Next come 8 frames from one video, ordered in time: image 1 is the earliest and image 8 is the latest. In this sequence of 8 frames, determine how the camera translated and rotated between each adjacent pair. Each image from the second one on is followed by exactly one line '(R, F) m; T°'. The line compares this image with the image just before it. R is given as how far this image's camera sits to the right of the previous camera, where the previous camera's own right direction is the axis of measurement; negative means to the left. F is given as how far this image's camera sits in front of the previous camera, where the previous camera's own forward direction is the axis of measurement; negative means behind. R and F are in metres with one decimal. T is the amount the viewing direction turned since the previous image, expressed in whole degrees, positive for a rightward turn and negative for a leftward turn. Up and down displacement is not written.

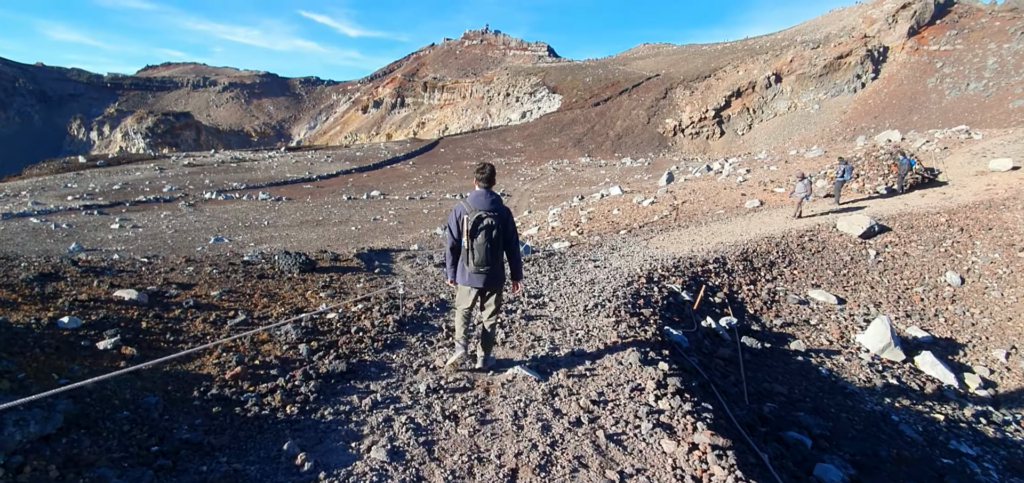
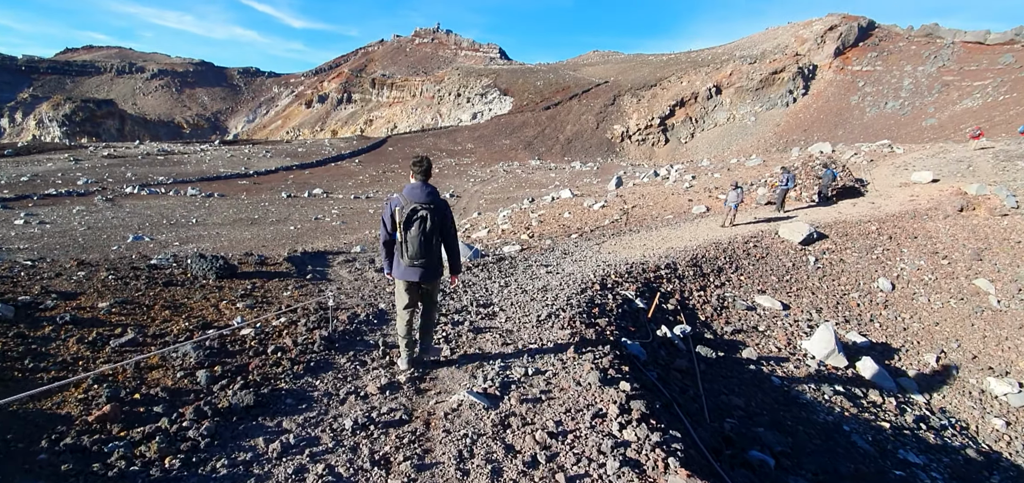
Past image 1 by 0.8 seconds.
(0.0, +0.4) m; +6°
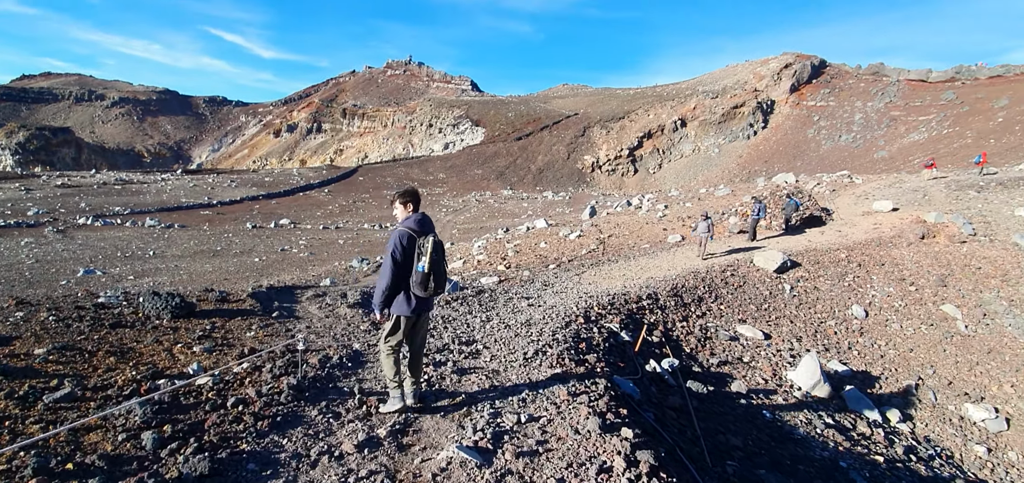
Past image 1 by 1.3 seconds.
(-0.1, +0.2) m; +3°
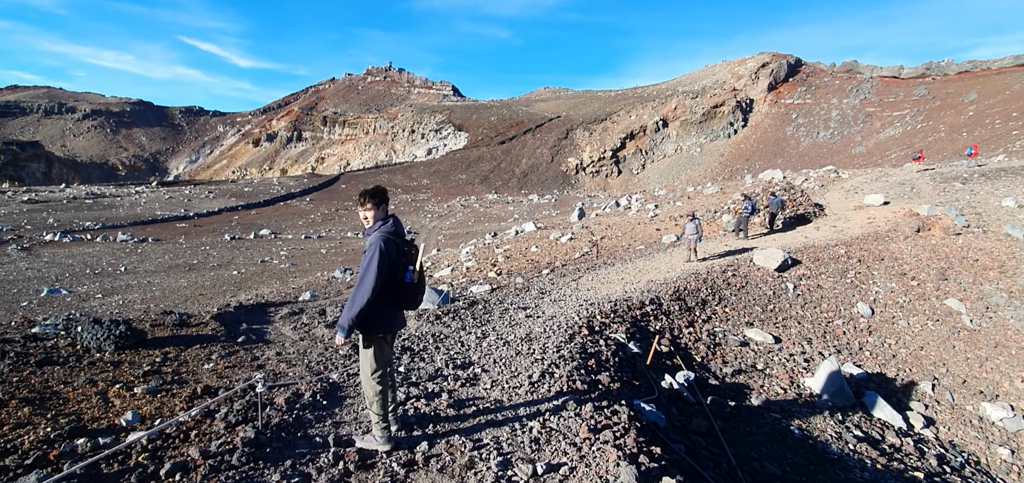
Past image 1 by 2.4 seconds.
(-0.1, +0.5) m; +2°
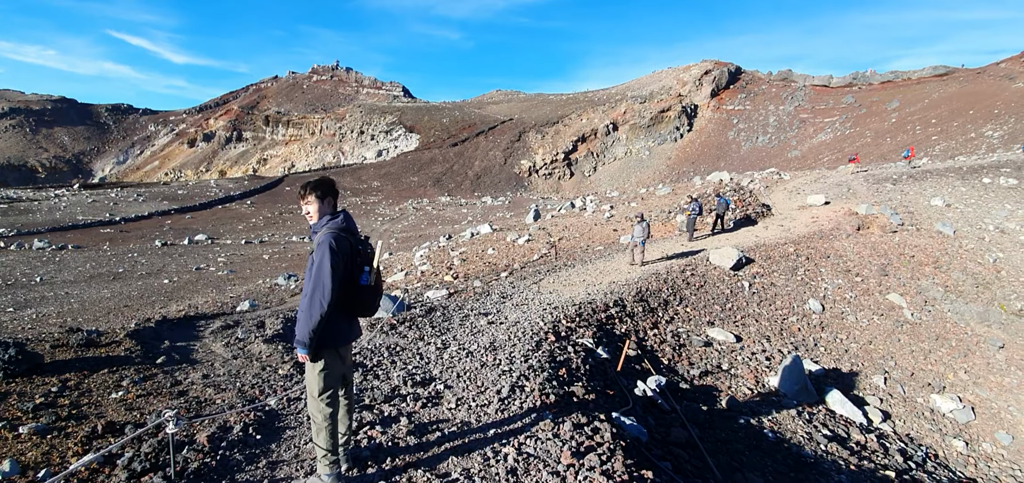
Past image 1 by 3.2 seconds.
(-0.1, +0.3) m; +5°
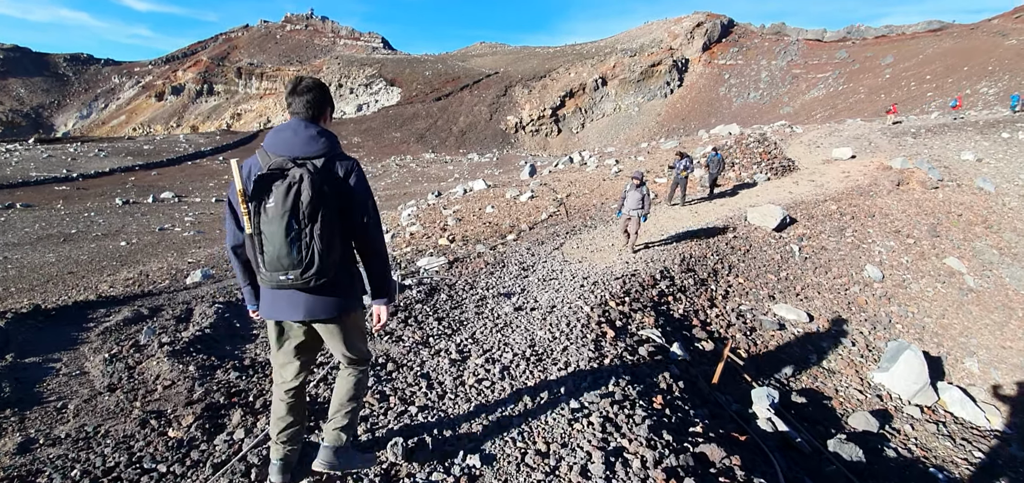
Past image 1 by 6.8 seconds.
(-0.4, +1.6) m; +2°
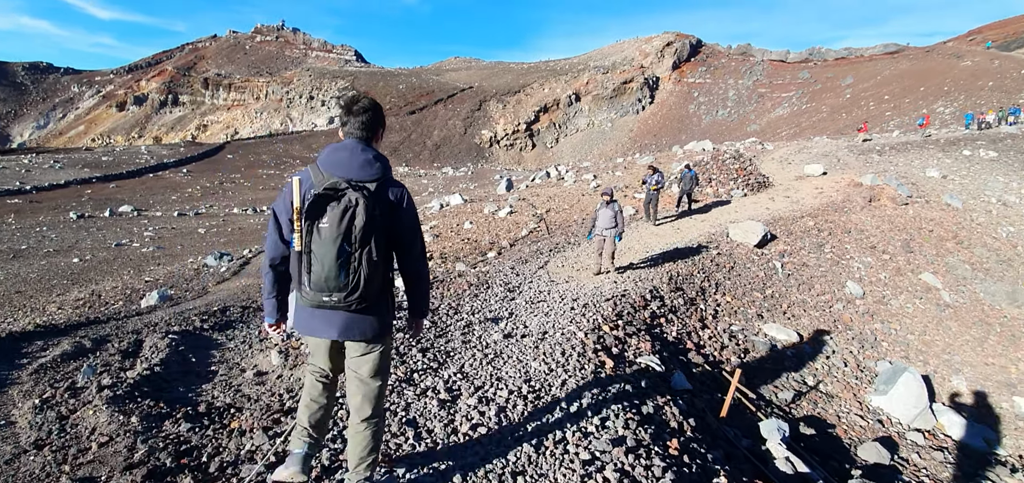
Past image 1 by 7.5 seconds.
(-0.1, +0.3) m; +3°
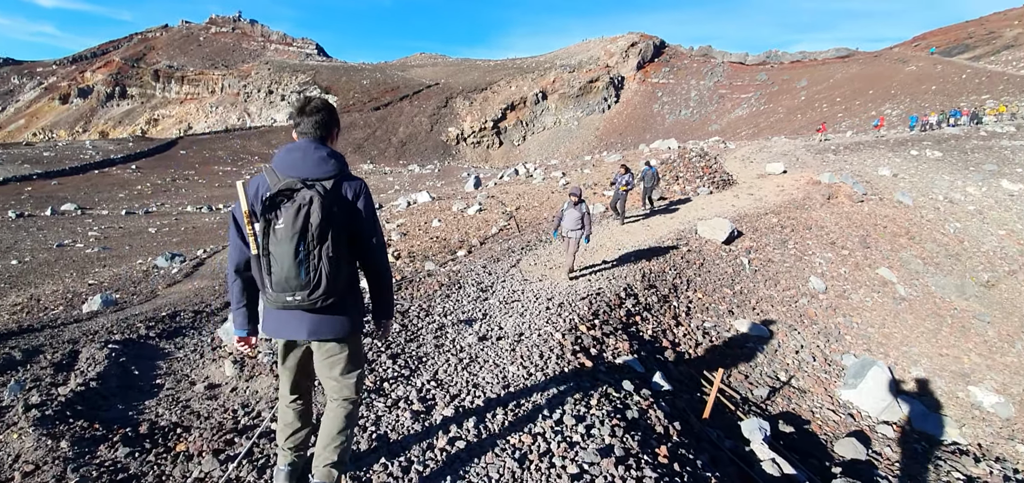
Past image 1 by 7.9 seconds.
(0.0, +0.2) m; +4°
